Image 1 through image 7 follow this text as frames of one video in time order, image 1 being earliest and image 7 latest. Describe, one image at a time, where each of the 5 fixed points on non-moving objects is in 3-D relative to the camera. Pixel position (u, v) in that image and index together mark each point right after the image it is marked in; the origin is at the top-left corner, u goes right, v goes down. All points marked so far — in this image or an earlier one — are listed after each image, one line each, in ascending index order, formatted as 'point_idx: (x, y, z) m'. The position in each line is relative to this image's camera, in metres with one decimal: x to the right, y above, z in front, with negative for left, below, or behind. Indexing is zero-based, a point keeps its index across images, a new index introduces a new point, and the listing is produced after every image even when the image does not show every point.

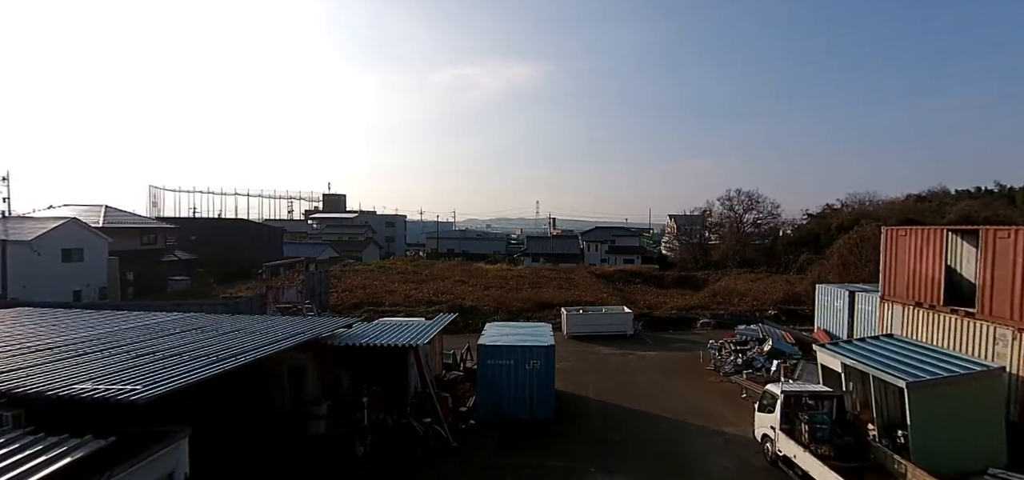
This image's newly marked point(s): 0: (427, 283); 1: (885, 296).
0: (-3.4, -1.7, +17.2) m
1: (+5.9, -0.9, +6.9) m
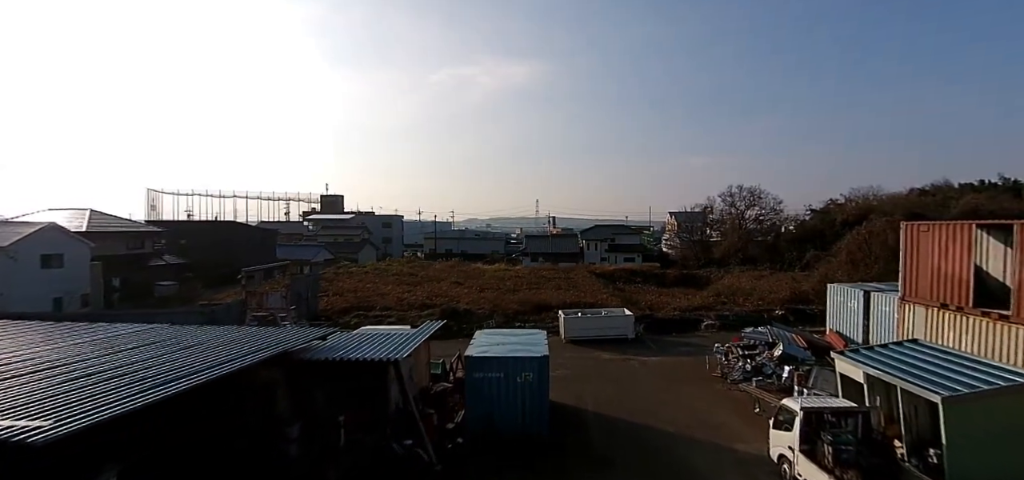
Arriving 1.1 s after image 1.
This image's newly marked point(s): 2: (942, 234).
0: (-3.5, -1.7, +16.8) m
1: (+5.8, -0.8, +6.4) m
2: (+5.8, +0.1, +5.9) m
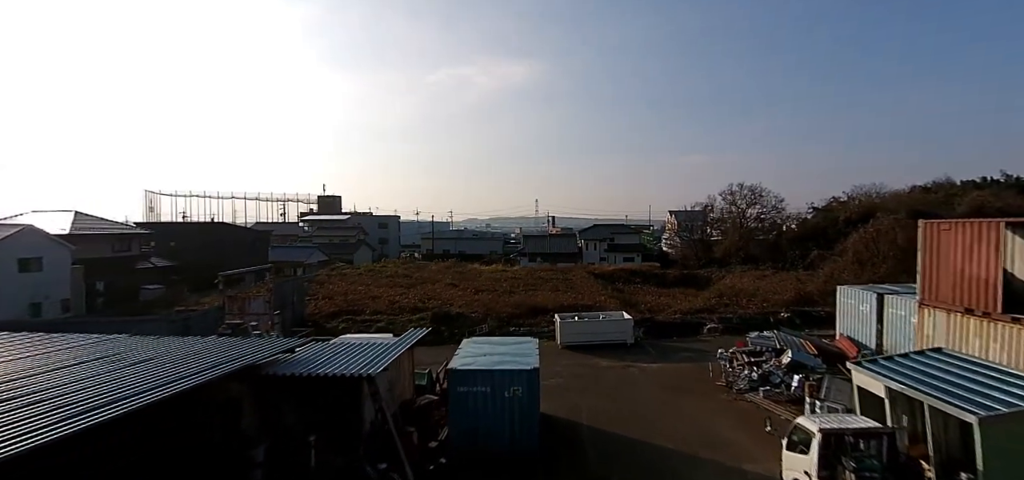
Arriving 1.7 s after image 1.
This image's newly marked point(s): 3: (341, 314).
0: (-3.6, -1.8, +16.3) m
1: (+5.6, -0.8, +6.0) m
2: (+5.6, +0.1, +5.4) m
3: (-4.5, -2.0, +11.6) m
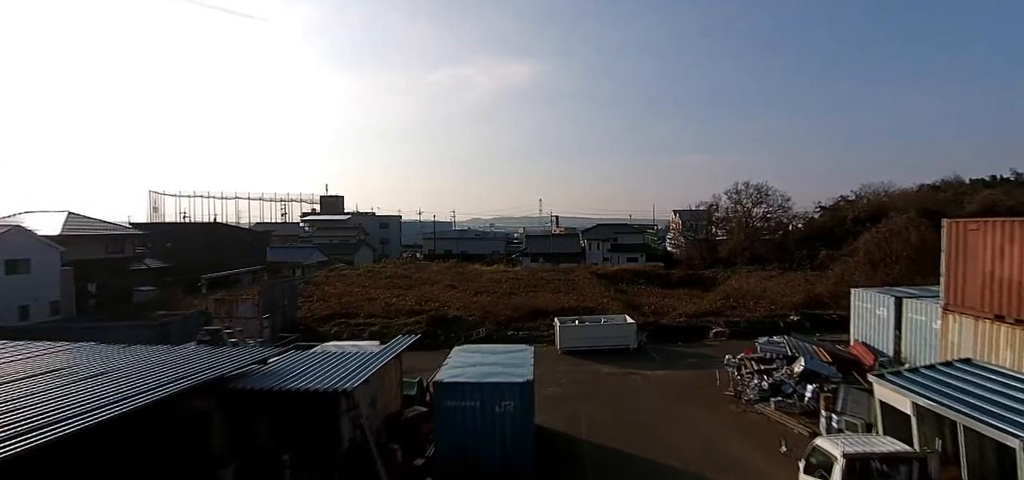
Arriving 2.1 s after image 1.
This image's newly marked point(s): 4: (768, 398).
0: (-3.6, -1.8, +16.0) m
1: (+5.6, -0.8, +5.6) m
2: (+5.5, +0.1, +5.0) m
3: (-4.6, -2.0, +11.3) m
4: (+3.7, -2.3, +6.3) m
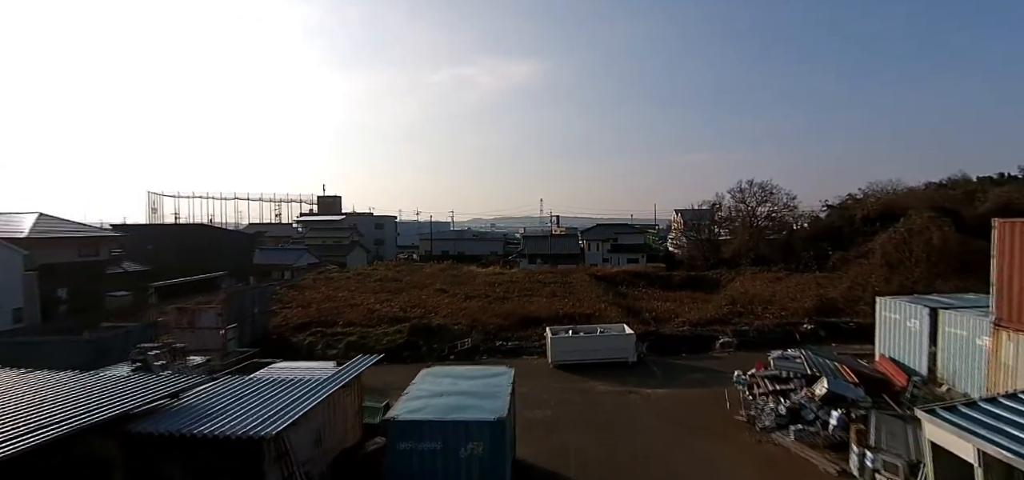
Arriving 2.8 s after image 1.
0: (-3.8, -1.9, +15.2) m
1: (+5.3, -0.9, +4.7) m
2: (+5.2, 0.0, +4.2) m
3: (-4.8, -2.0, +10.5) m
4: (+3.4, -2.3, +5.5) m
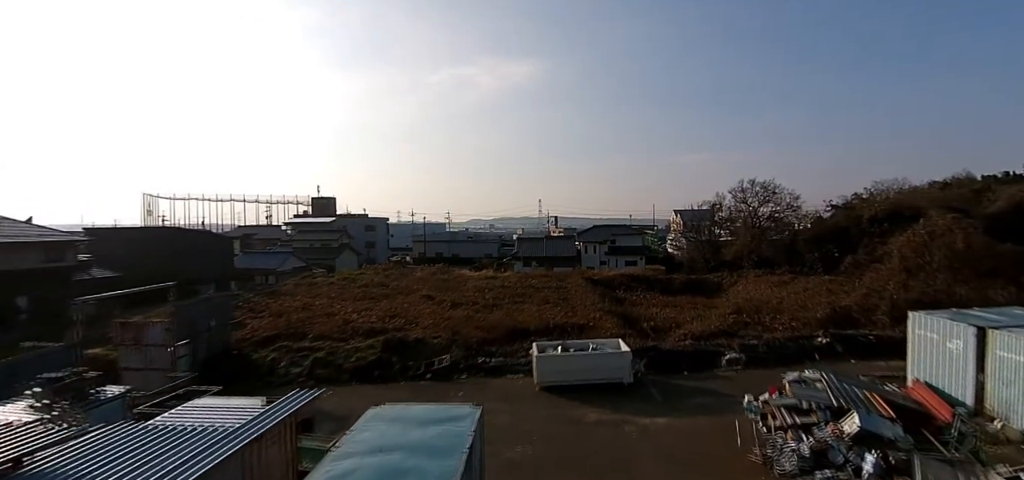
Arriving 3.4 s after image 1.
0: (-4.2, -2.0, +14.3) m
1: (+5.0, -1.0, +3.8) m
2: (+4.9, 0.0, +3.3) m
3: (-5.1, -2.2, +9.6) m
4: (+3.1, -2.4, +4.6) m
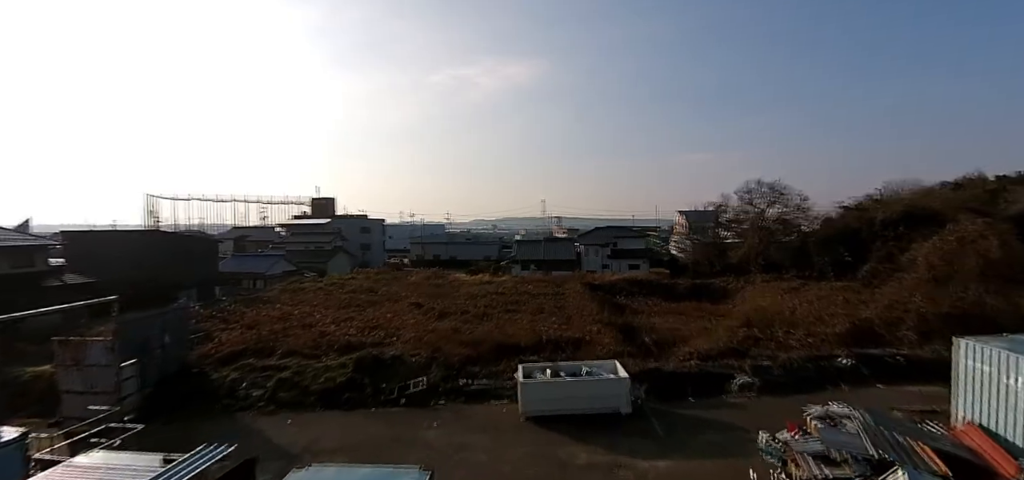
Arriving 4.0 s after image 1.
0: (-4.4, -2.1, +13.4) m
1: (+4.7, -1.1, +2.9) m
2: (+4.6, -0.2, +2.4) m
3: (-5.4, -2.3, +8.8) m
4: (+2.8, -2.5, +3.7) m
